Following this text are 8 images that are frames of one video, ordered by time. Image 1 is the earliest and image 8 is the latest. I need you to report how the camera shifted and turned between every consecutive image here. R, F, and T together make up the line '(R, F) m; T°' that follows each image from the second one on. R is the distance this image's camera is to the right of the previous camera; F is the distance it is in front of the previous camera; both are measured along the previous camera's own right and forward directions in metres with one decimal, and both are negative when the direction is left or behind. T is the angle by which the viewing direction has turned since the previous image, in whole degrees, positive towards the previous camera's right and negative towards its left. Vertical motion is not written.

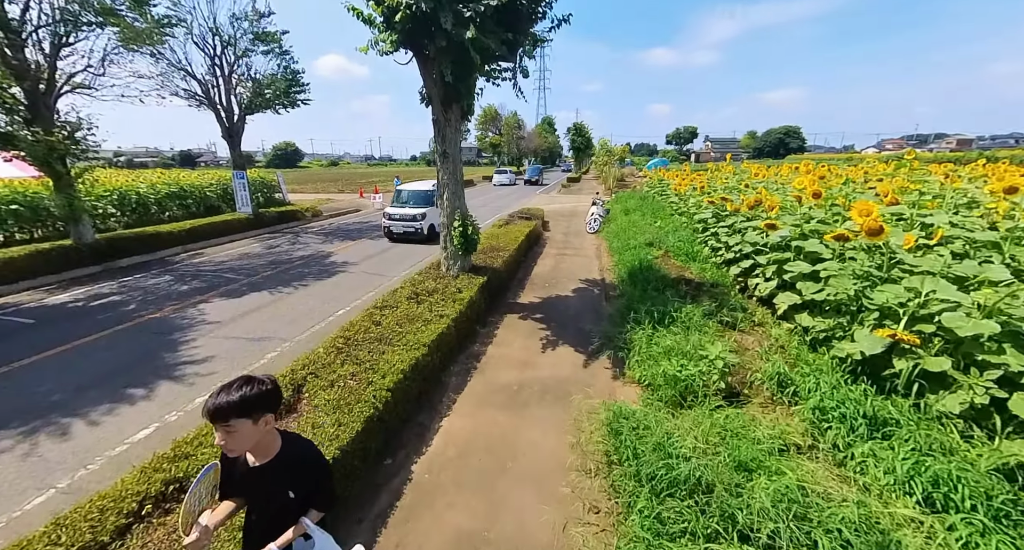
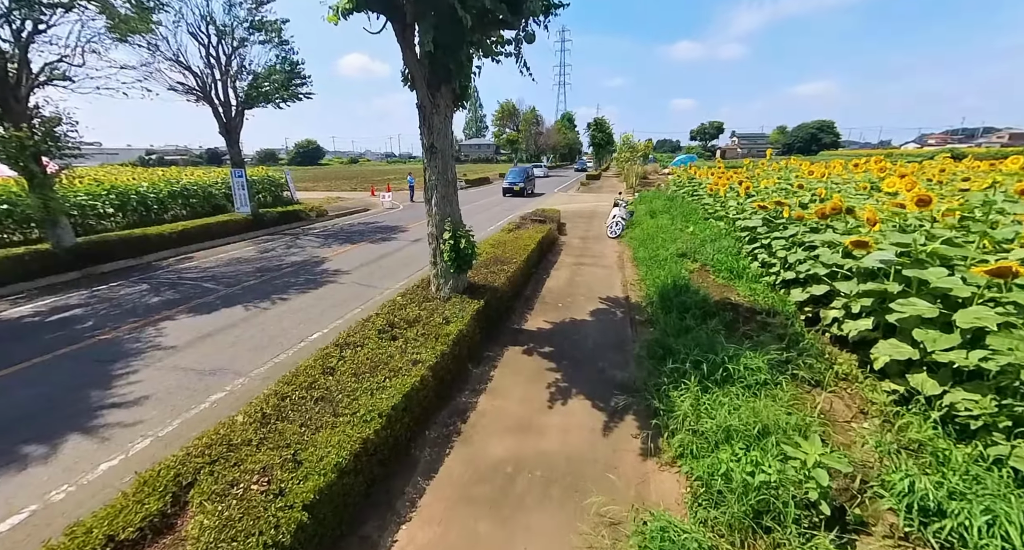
(+0.2, +1.1) m; -3°
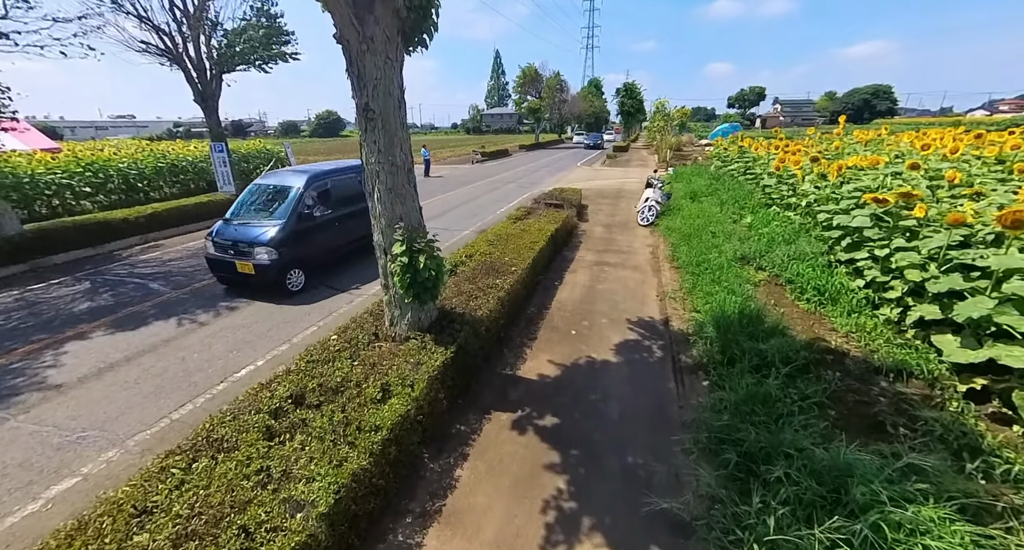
(+0.3, +1.6) m; -3°
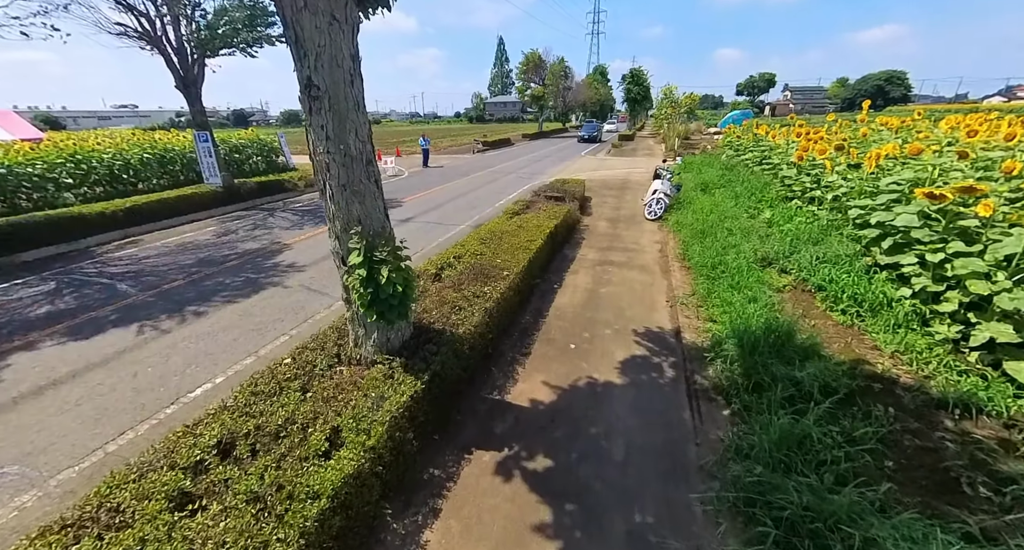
(+0.1, +0.5) m; -1°
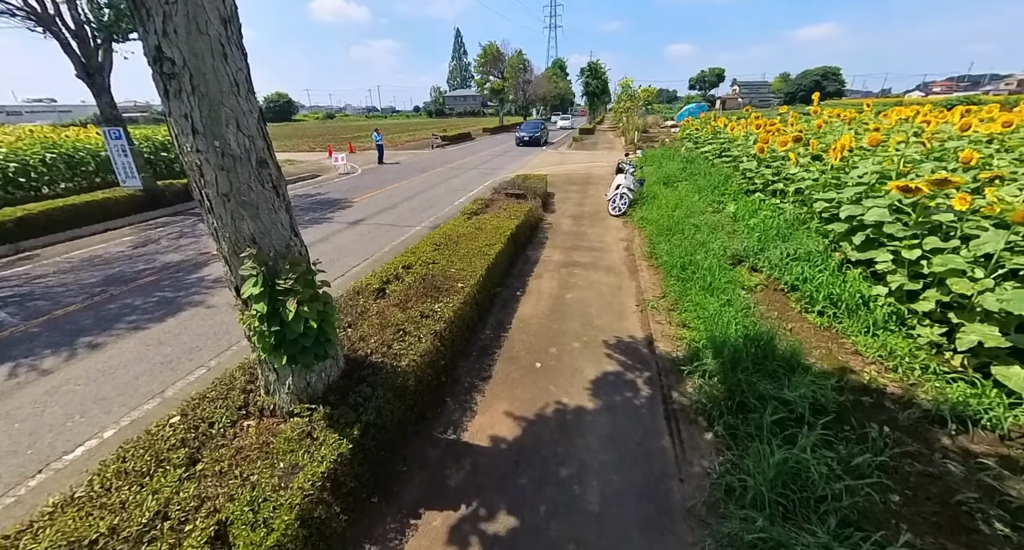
(+0.1, +0.4) m; +5°
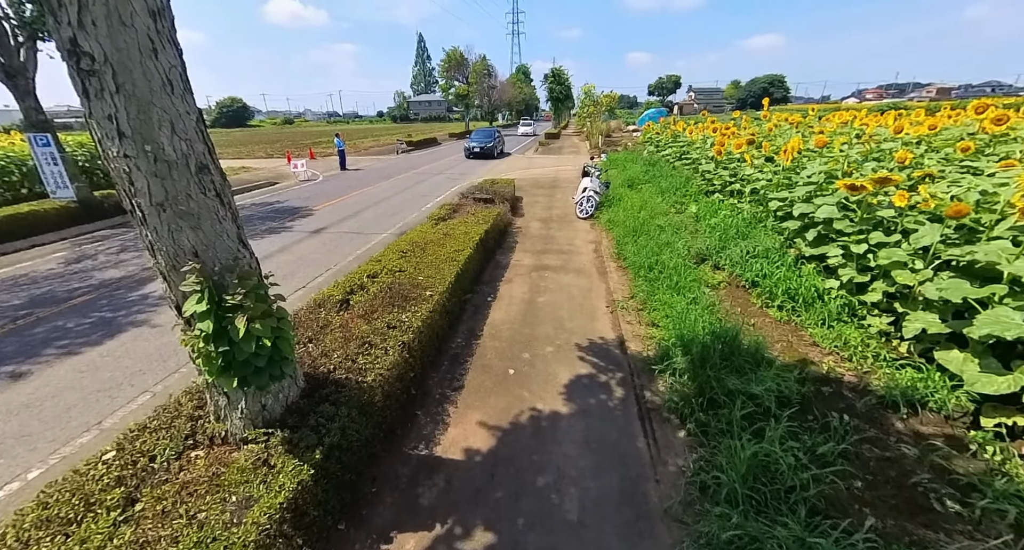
(0.0, +0.1) m; +4°
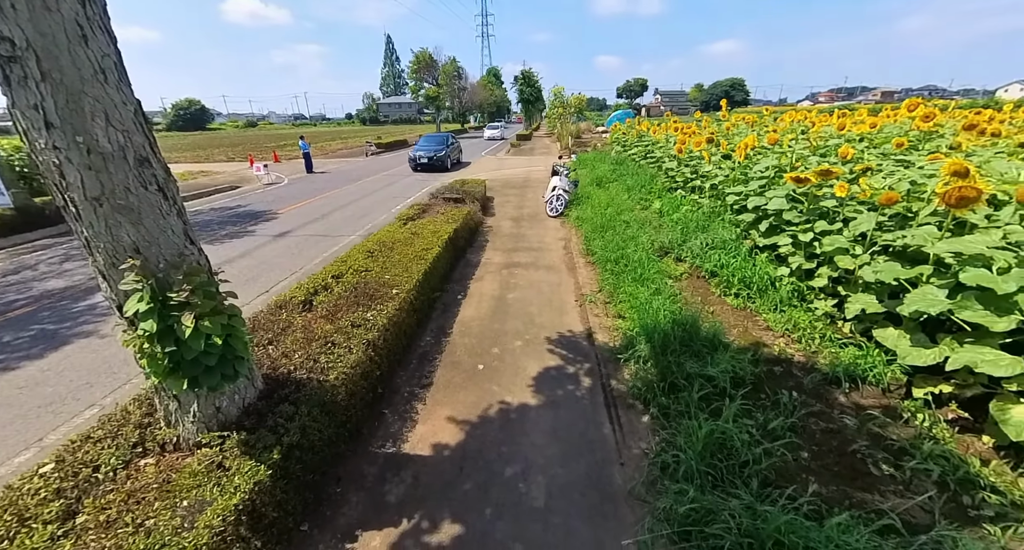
(+0.1, 0.0) m; +3°
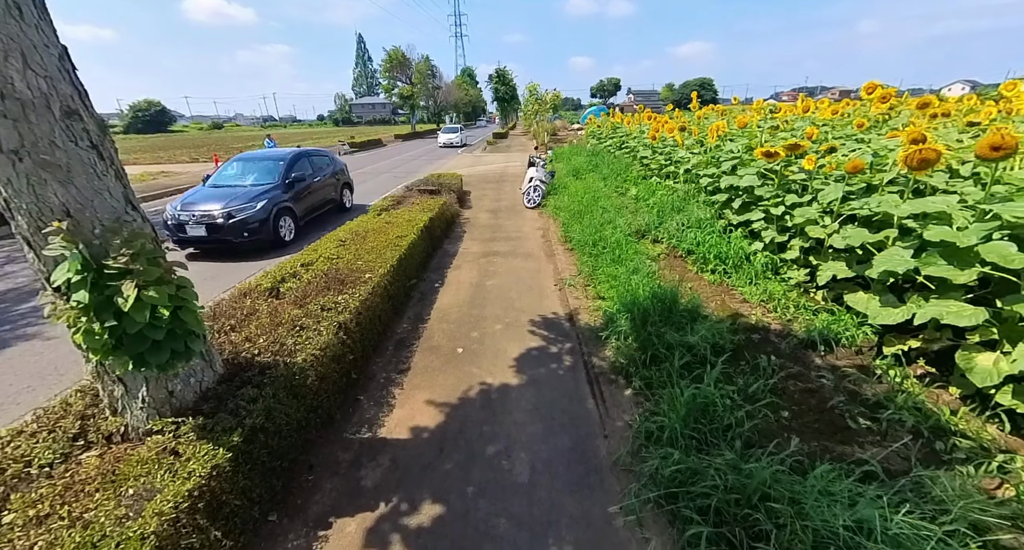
(0.0, +0.1) m; +3°
